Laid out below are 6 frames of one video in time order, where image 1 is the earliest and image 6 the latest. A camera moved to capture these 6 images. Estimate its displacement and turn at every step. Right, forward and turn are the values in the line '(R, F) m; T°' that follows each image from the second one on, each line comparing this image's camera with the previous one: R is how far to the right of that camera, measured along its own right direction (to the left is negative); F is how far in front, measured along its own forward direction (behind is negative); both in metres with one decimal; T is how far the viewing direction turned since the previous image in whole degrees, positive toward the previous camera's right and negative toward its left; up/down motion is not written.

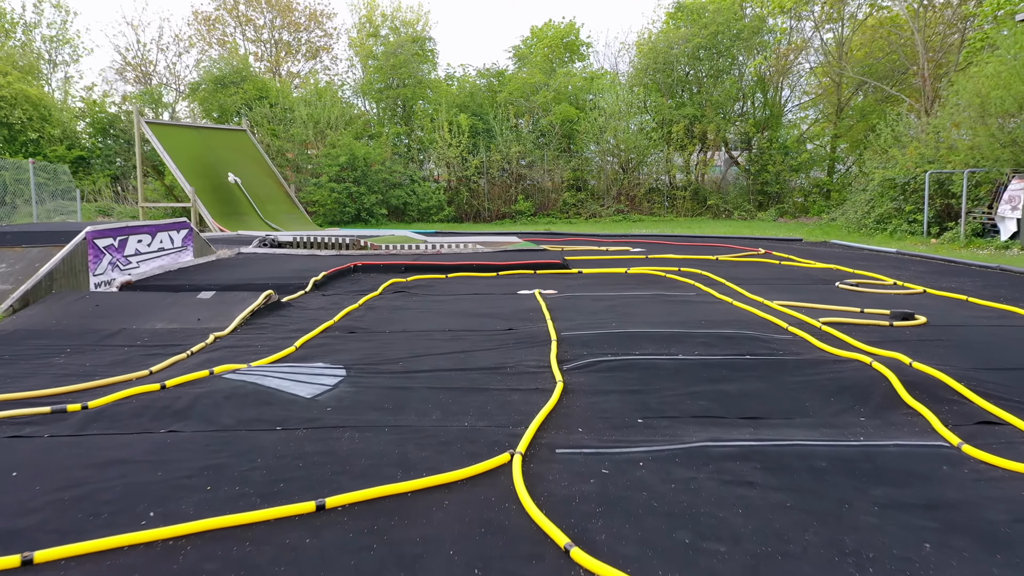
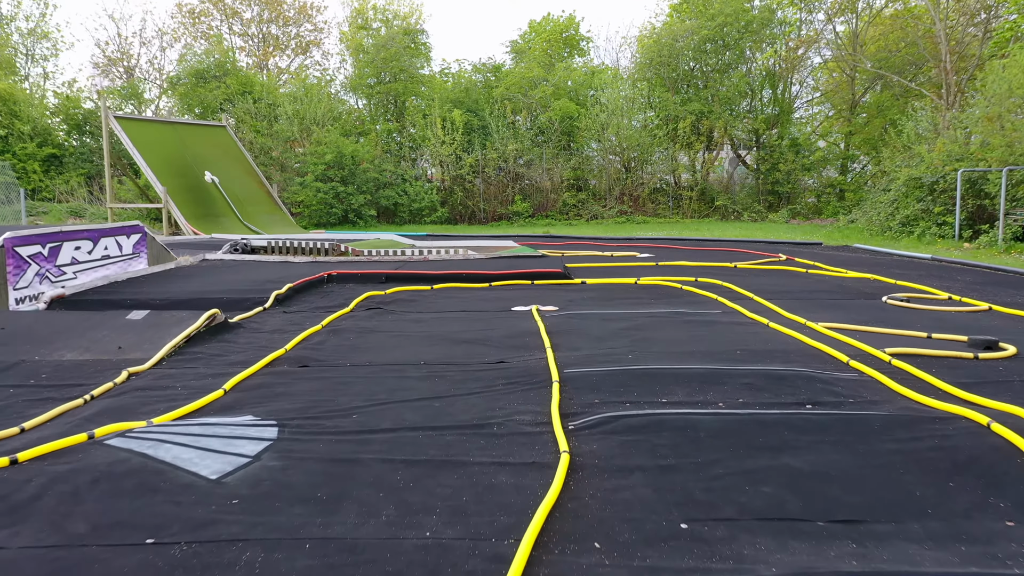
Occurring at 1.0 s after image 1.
(0.0, +0.8) m; 0°
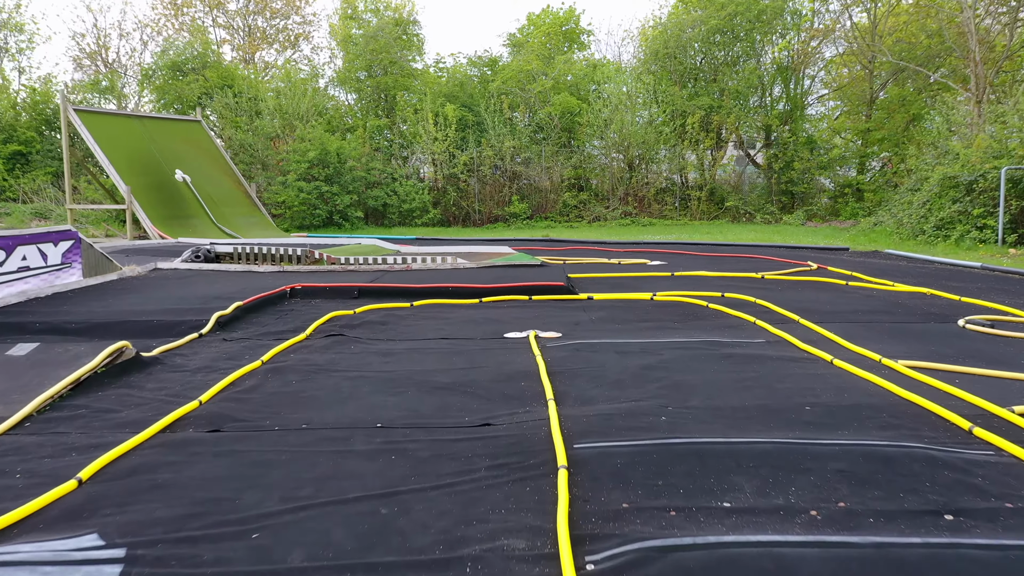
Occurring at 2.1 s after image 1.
(0.0, +0.8) m; 0°
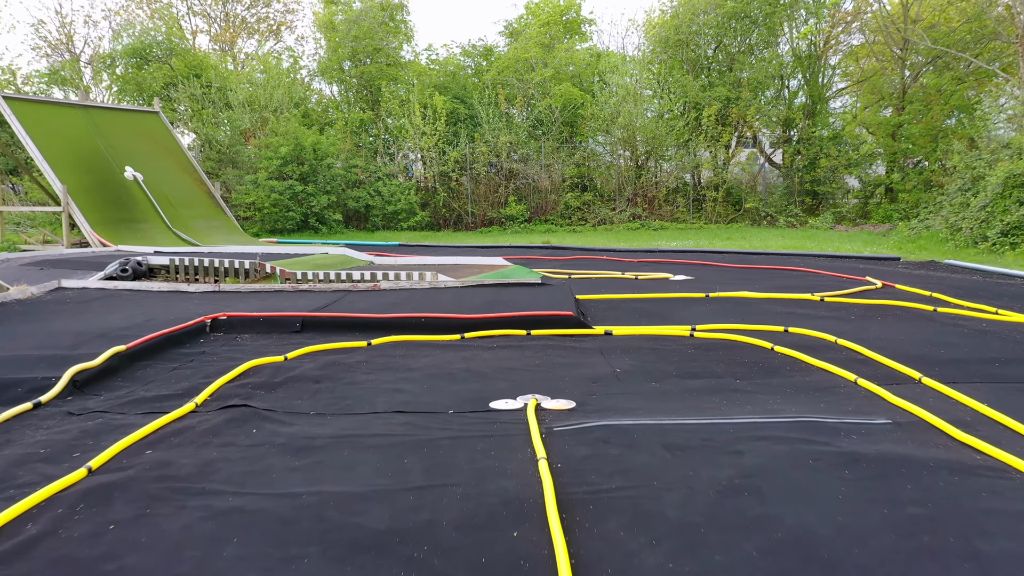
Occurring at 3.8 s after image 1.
(0.0, +1.2) m; 0°
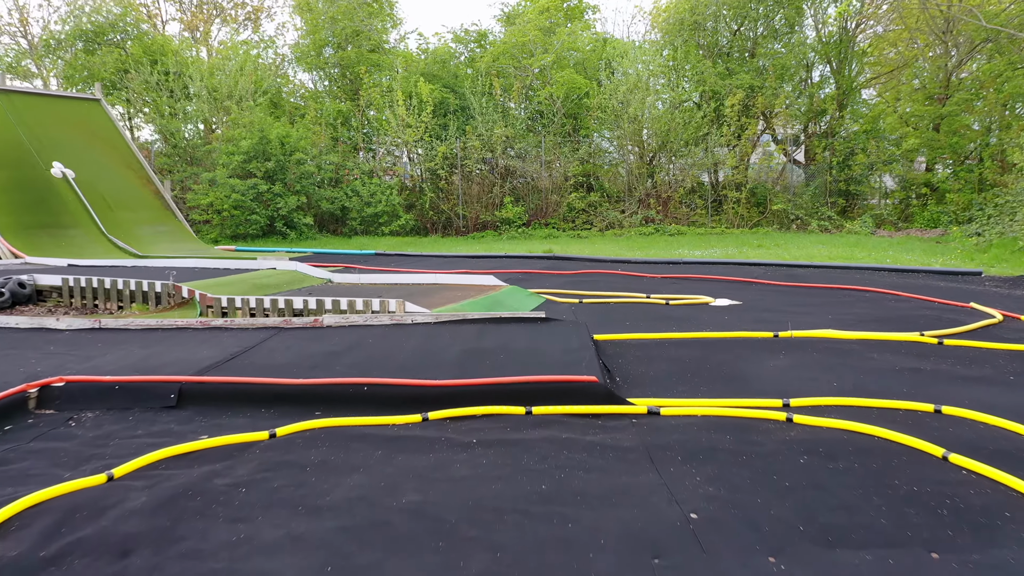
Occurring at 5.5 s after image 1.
(0.0, +1.3) m; 0°
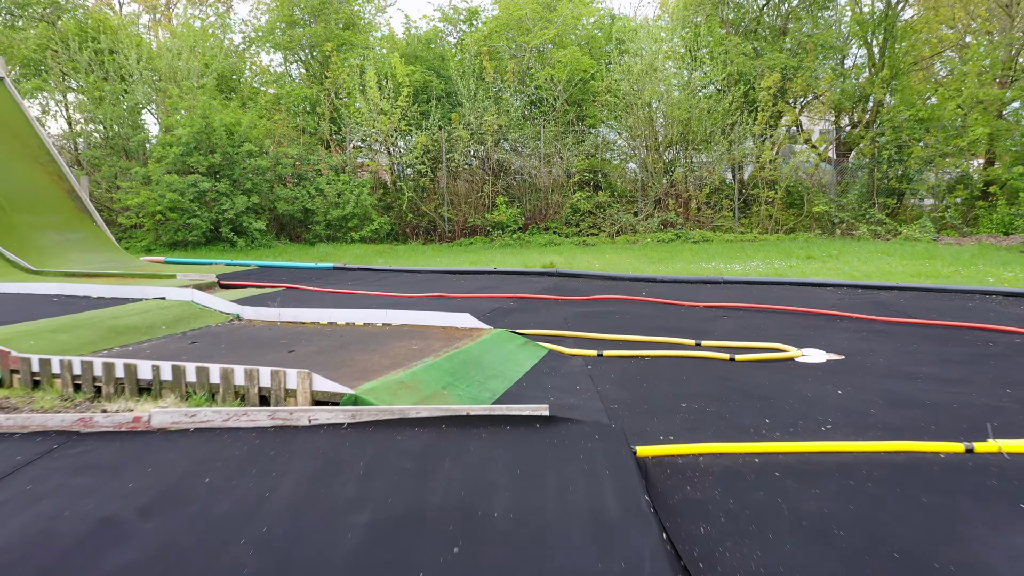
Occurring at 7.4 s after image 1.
(0.0, +1.5) m; 0°
